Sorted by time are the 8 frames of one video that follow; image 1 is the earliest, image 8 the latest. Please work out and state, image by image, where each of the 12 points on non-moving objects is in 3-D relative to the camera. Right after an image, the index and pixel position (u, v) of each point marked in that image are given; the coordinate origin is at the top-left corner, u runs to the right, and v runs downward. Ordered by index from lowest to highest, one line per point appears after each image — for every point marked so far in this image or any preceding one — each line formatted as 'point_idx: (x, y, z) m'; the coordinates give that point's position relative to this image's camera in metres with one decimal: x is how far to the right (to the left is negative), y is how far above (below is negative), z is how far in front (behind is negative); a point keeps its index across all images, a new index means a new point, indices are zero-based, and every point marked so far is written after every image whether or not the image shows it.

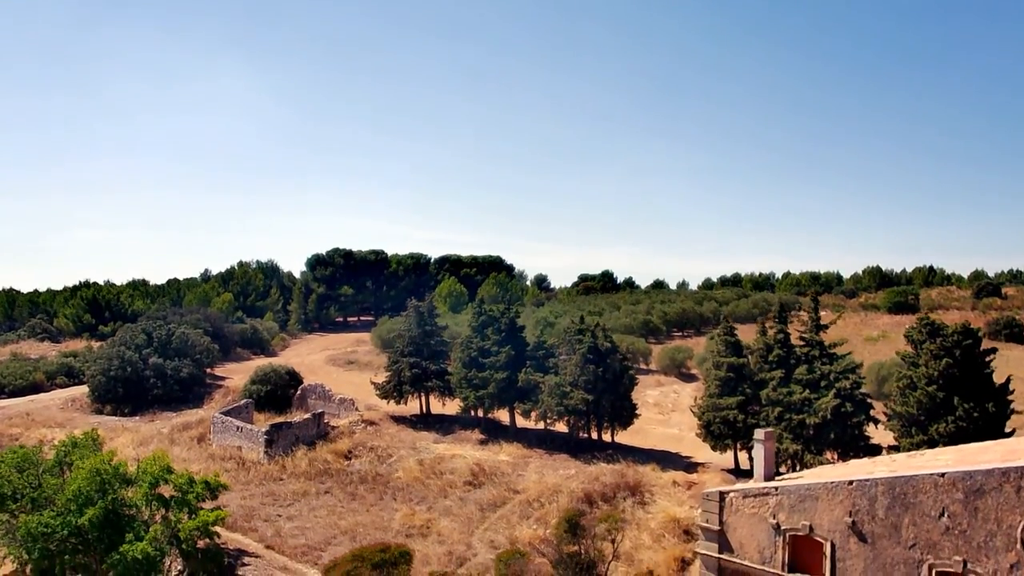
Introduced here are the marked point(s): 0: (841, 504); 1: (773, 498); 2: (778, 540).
0: (+4.0, -2.7, +10.8) m
1: (+3.4, -2.7, +11.5) m
2: (+3.4, -3.3, +11.4) m
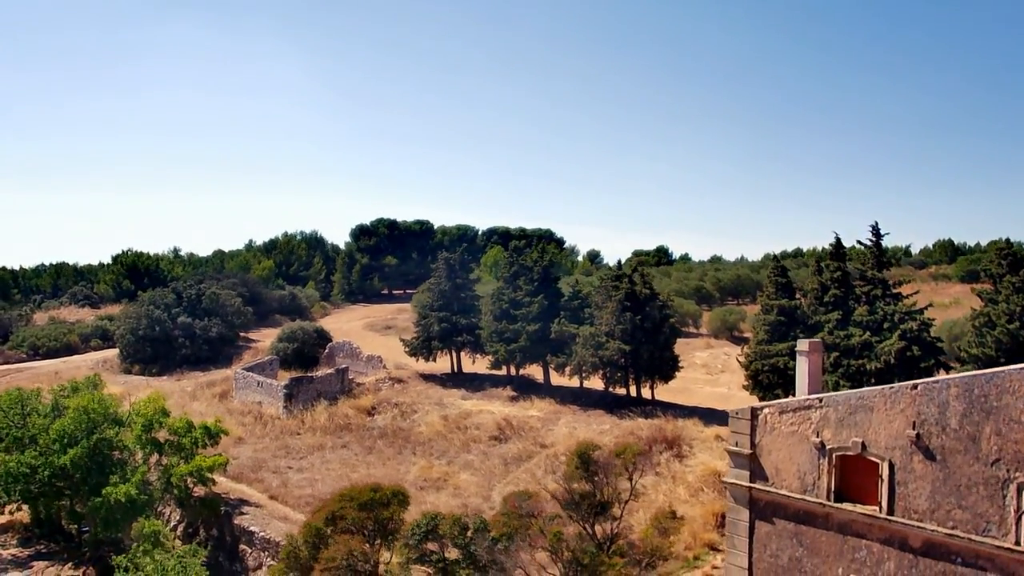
0: (+3.8, -1.2, +8.6) m
1: (+3.2, -1.3, +9.3) m
2: (+3.2, -1.8, +9.3) m
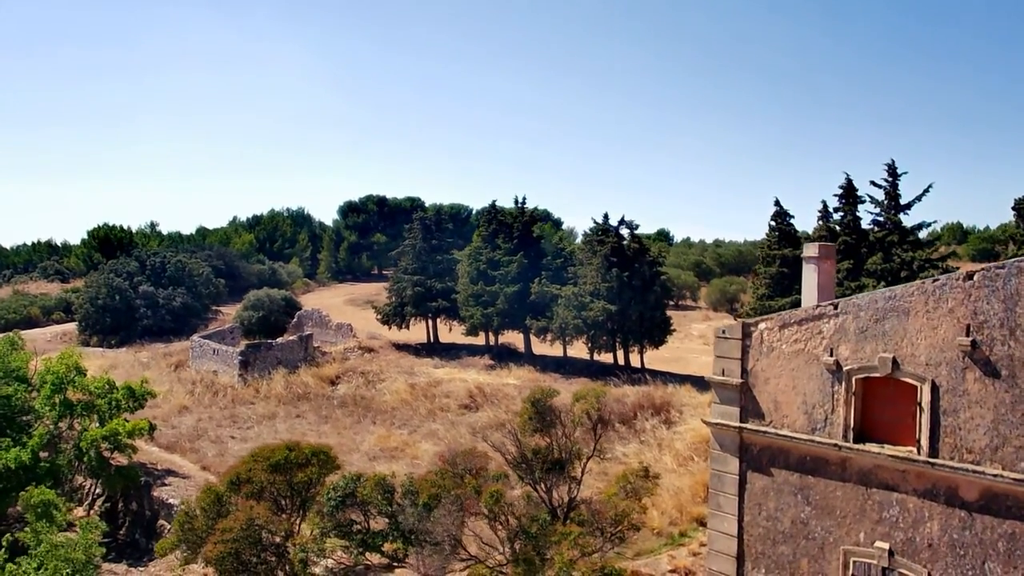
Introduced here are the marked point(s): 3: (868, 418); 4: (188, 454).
0: (+3.0, -0.2, +6.2) m
1: (+2.4, -0.3, +6.9) m
2: (+2.5, -0.8, +6.8) m
3: (+2.7, -1.0, +6.7) m
4: (-6.7, -3.4, +18.6) m
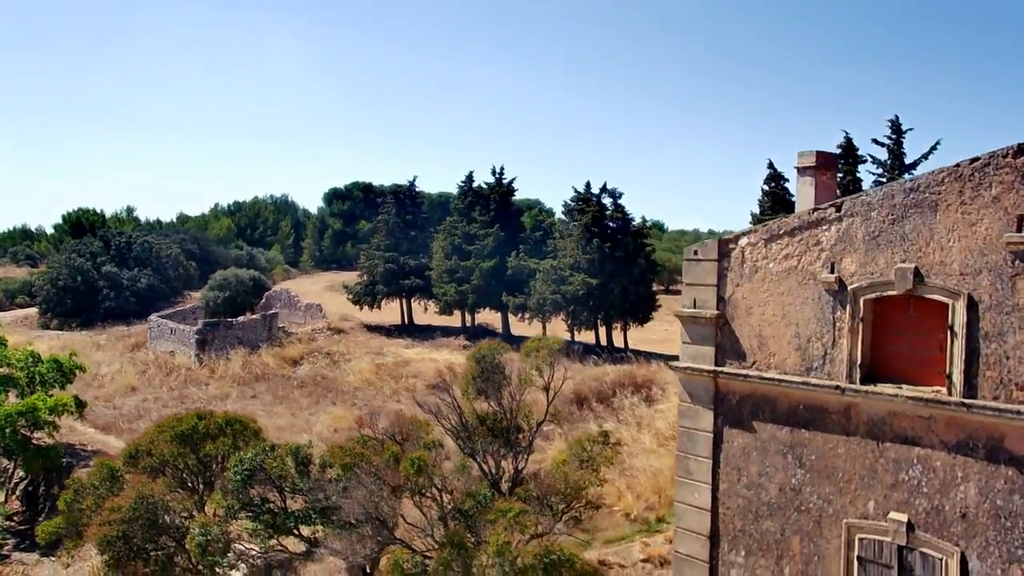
0: (+2.5, +0.4, +4.6) m
1: (+1.9, +0.3, +5.3) m
2: (+1.9, -0.2, +5.2) m
3: (+2.1, -0.4, +5.1) m
4: (-7.4, -2.8, +16.9) m
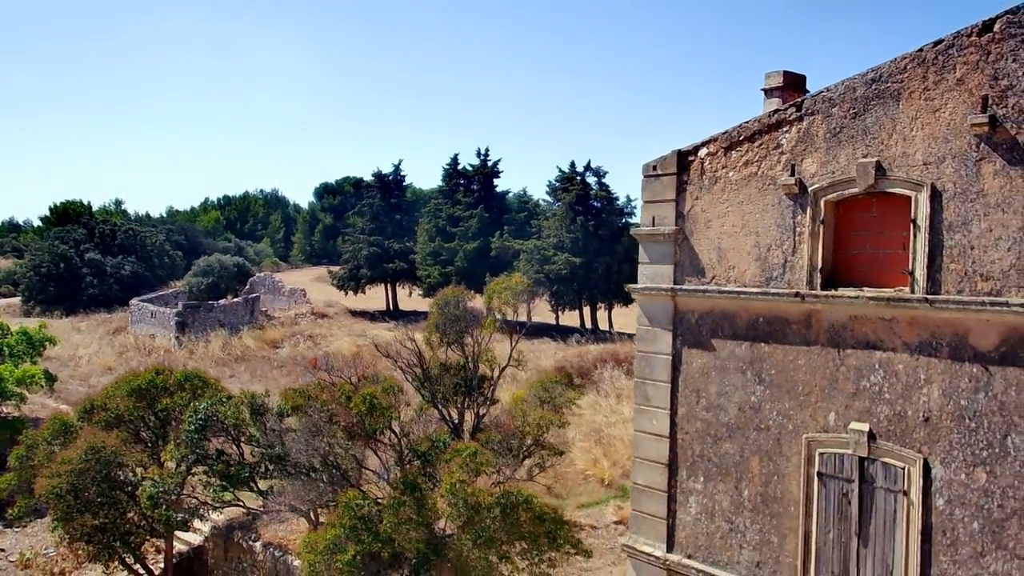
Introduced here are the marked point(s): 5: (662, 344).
0: (+2.2, +0.9, +4.3) m
1: (+1.6, +0.9, +5.0) m
2: (+1.6, +0.4, +4.9) m
3: (+1.8, +0.2, +4.9) m
4: (-7.7, -2.3, +16.6) m
5: (+1.0, -0.4, +5.7) m
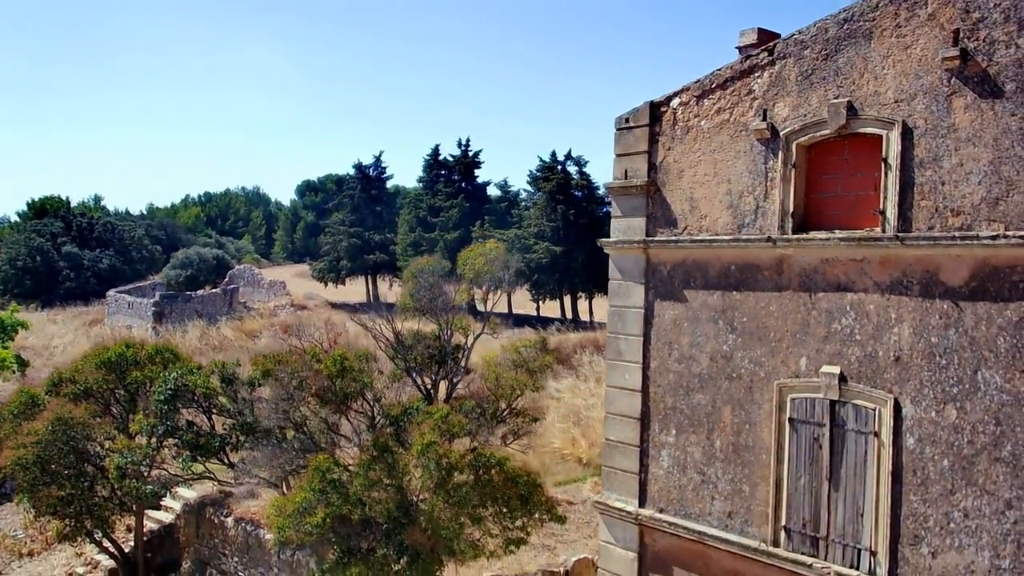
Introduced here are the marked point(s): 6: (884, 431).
0: (+2.0, +1.2, +4.2) m
1: (+1.4, +1.2, +5.0) m
2: (+1.4, +0.7, +4.9) m
3: (+1.6, +0.5, +4.8) m
4: (-8.1, -2.0, +16.4) m
5: (+0.8, -0.1, +5.6) m
6: (+1.8, -0.7, +4.3) m
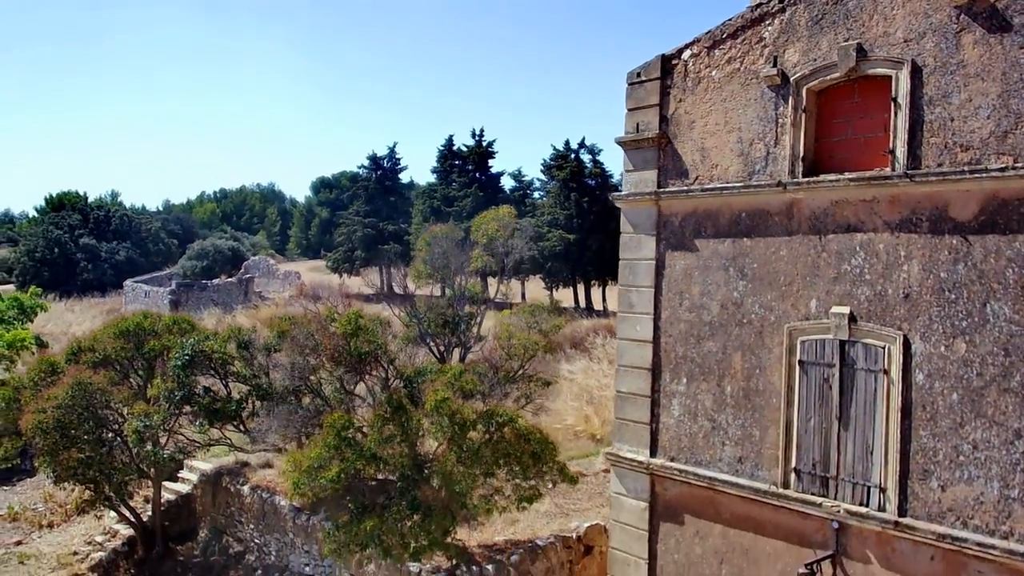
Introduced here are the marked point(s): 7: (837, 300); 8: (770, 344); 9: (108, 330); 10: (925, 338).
0: (+2.1, +1.5, +4.3) m
1: (+1.5, +1.5, +5.0) m
2: (+1.5, +1.0, +4.9) m
3: (+1.7, +0.8, +4.8) m
4: (-7.9, -1.7, +16.6) m
5: (+0.8, +0.2, +5.7) m
6: (+1.9, -0.4, +4.4) m
7: (+1.7, -0.1, +4.6) m
8: (+1.4, -0.3, +4.9) m
9: (-4.3, -0.4, +9.4) m
10: (+2.0, -0.2, +4.3) m
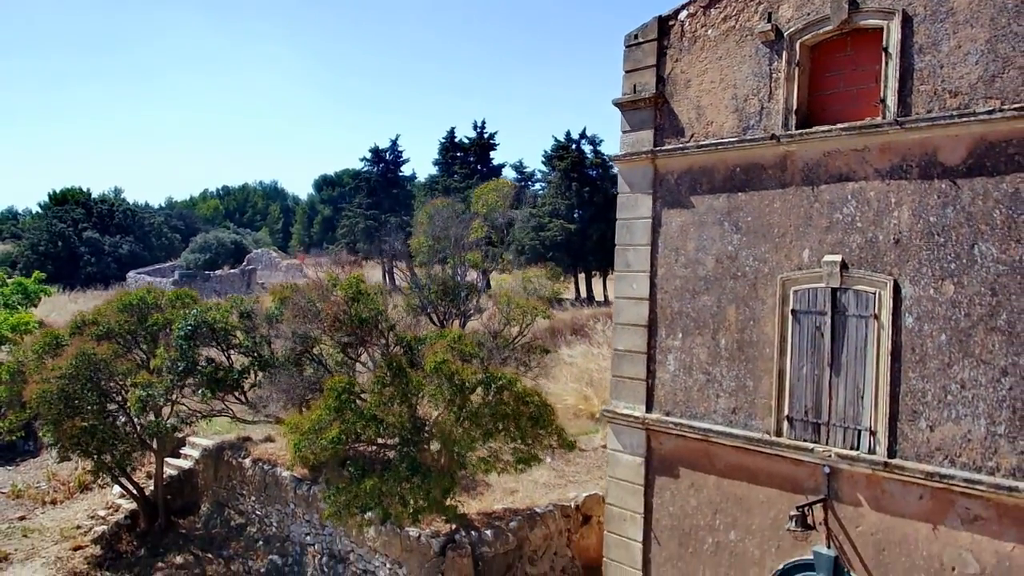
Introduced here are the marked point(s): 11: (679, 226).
0: (+2.0, +1.8, +4.4) m
1: (+1.4, +1.7, +5.1) m
2: (+1.5, +1.2, +5.0) m
3: (+1.7, +1.0, +4.9) m
4: (-7.9, -1.4, +16.7) m
5: (+0.8, +0.5, +5.8) m
6: (+1.9, -0.1, +4.4) m
7: (+1.7, +0.2, +4.7) m
8: (+1.4, 0.0, +5.0) m
9: (-4.3, -0.2, +9.5) m
10: (+2.0, 0.0, +4.3) m
11: (+1.0, +0.4, +5.5) m
